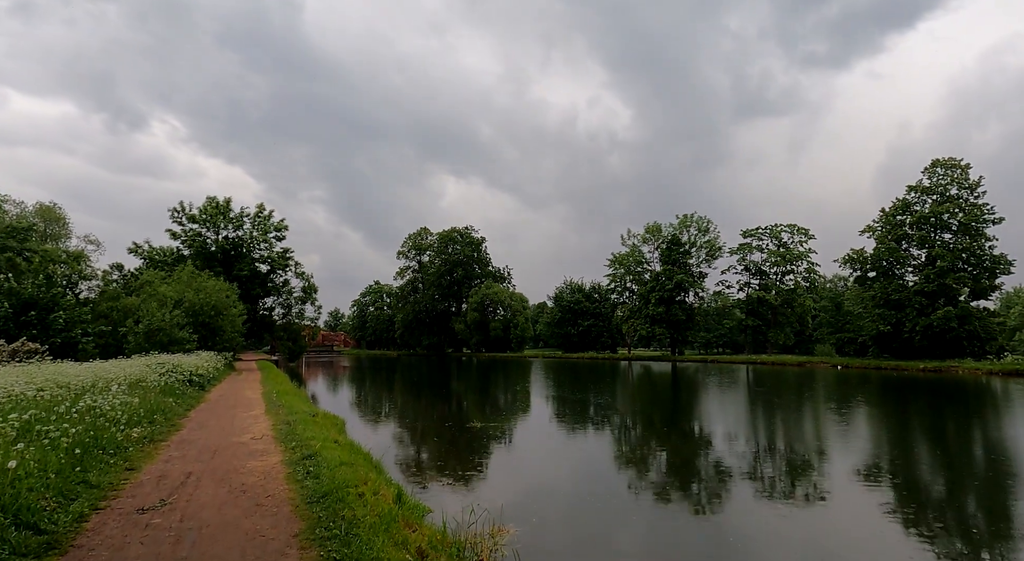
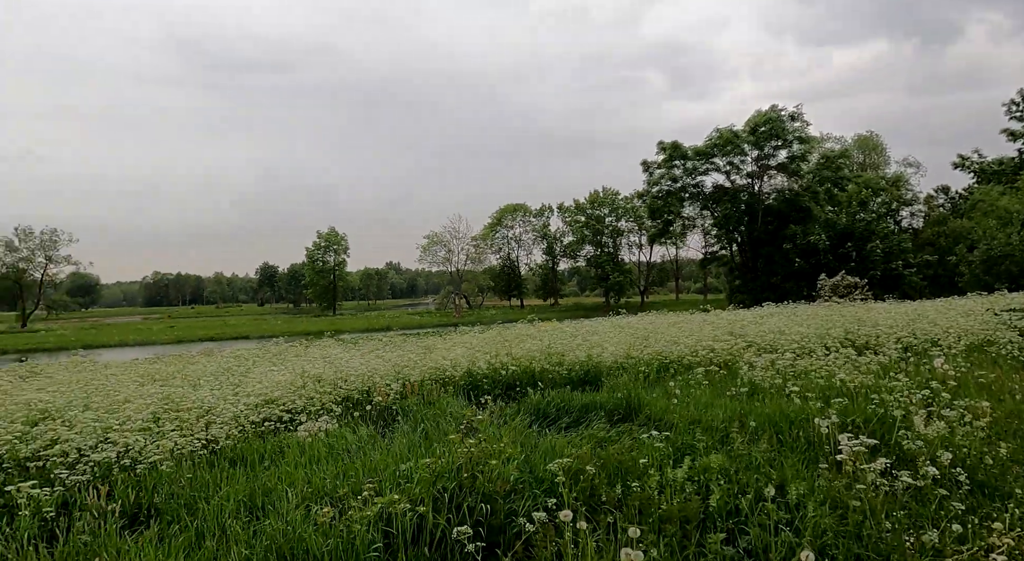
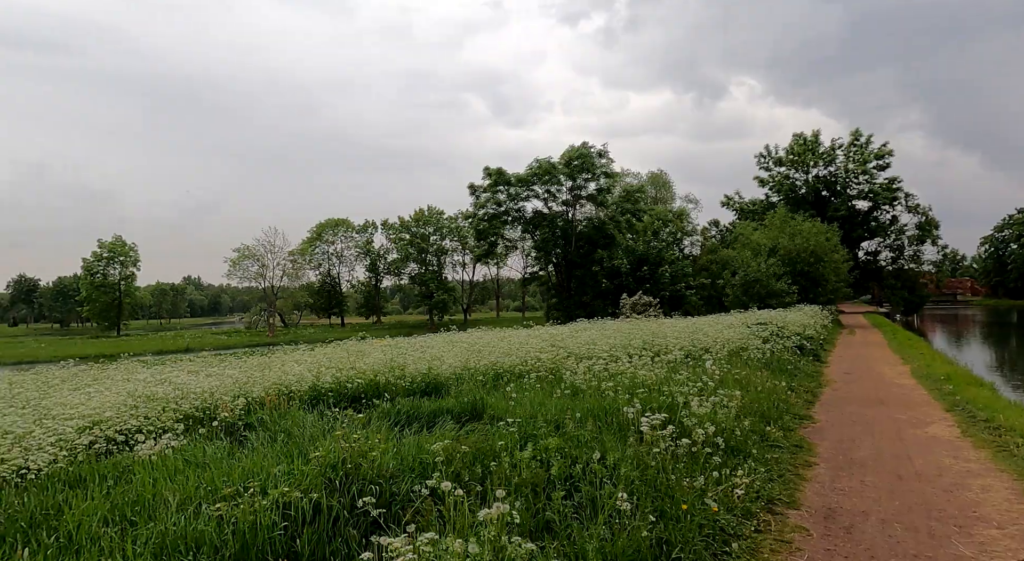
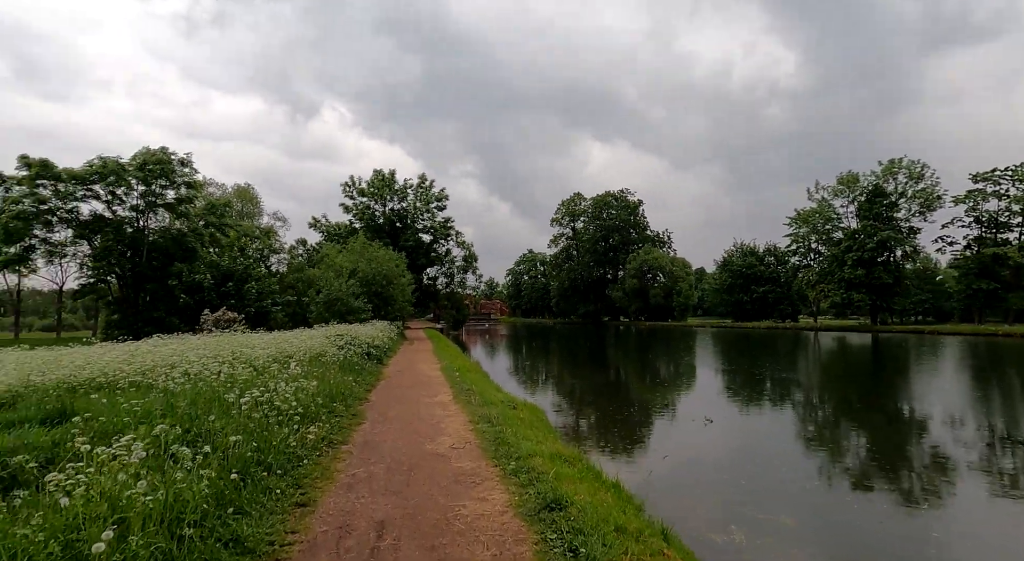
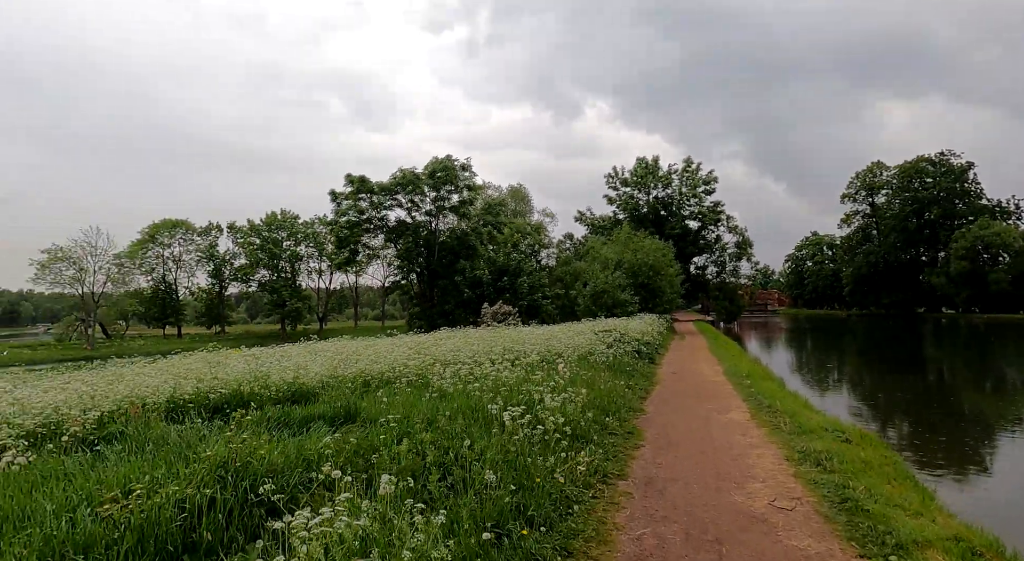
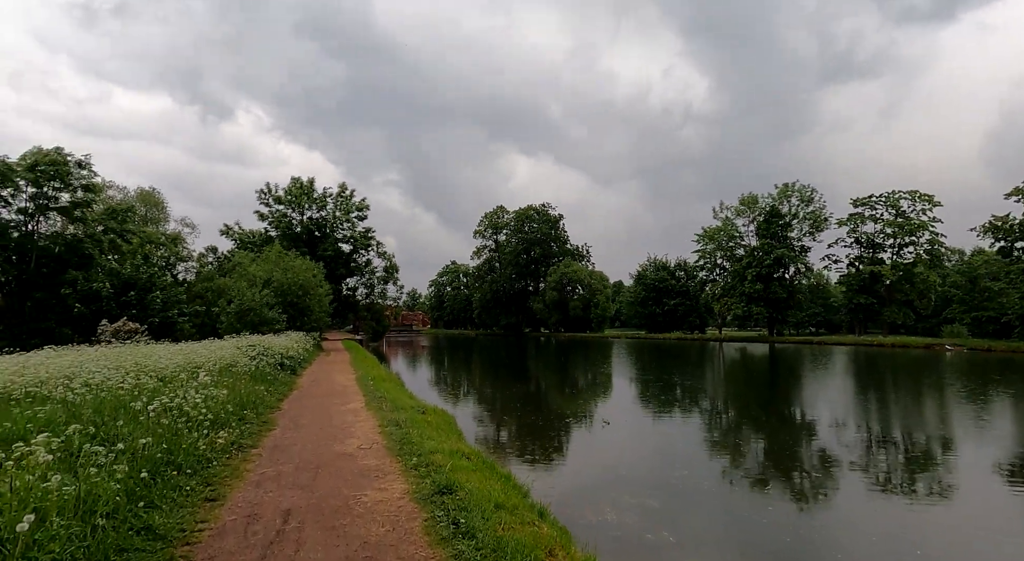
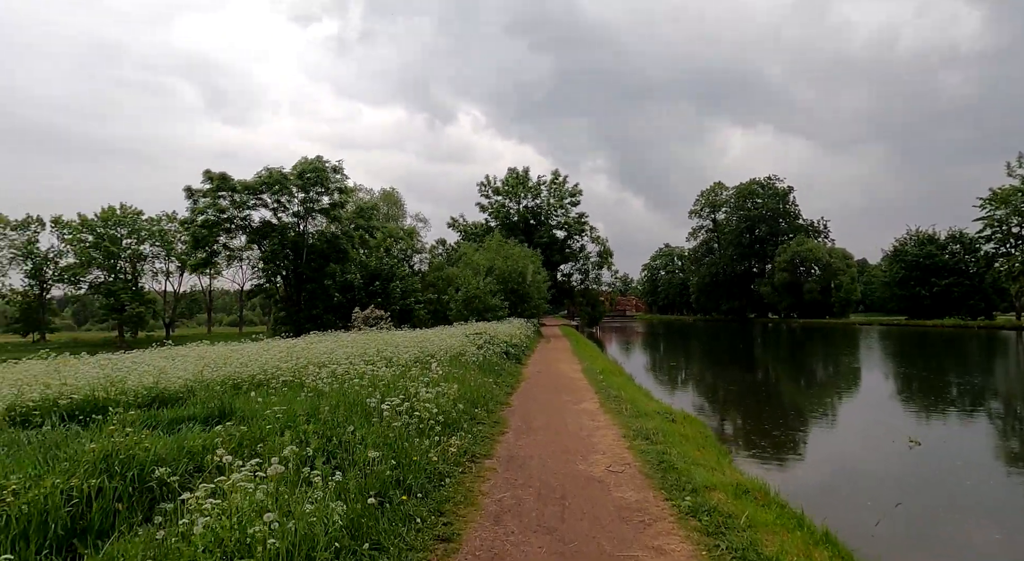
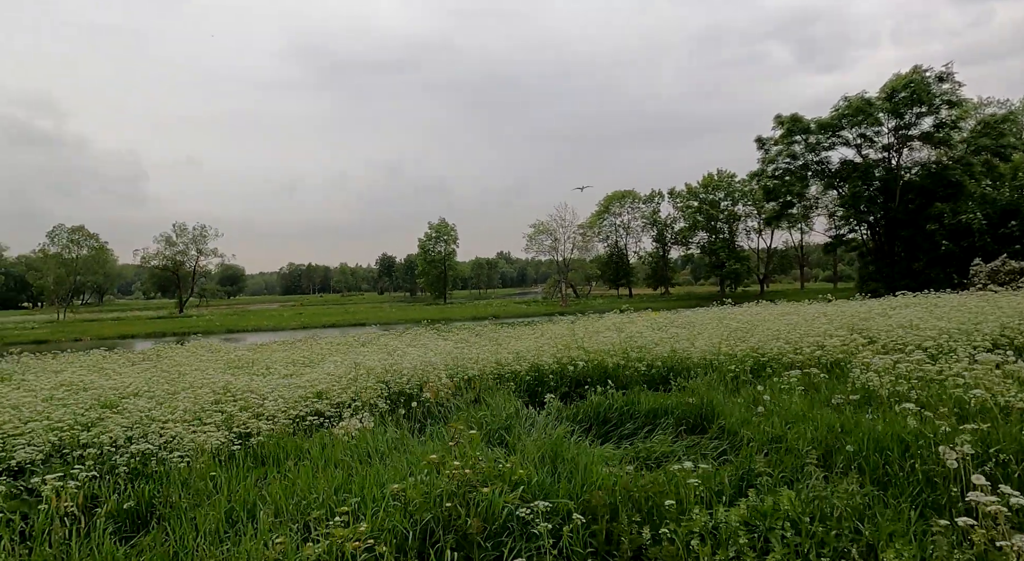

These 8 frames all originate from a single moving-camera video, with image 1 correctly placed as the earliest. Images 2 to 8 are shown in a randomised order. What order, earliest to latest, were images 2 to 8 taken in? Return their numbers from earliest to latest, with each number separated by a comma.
6, 4, 7, 5, 3, 2, 8
